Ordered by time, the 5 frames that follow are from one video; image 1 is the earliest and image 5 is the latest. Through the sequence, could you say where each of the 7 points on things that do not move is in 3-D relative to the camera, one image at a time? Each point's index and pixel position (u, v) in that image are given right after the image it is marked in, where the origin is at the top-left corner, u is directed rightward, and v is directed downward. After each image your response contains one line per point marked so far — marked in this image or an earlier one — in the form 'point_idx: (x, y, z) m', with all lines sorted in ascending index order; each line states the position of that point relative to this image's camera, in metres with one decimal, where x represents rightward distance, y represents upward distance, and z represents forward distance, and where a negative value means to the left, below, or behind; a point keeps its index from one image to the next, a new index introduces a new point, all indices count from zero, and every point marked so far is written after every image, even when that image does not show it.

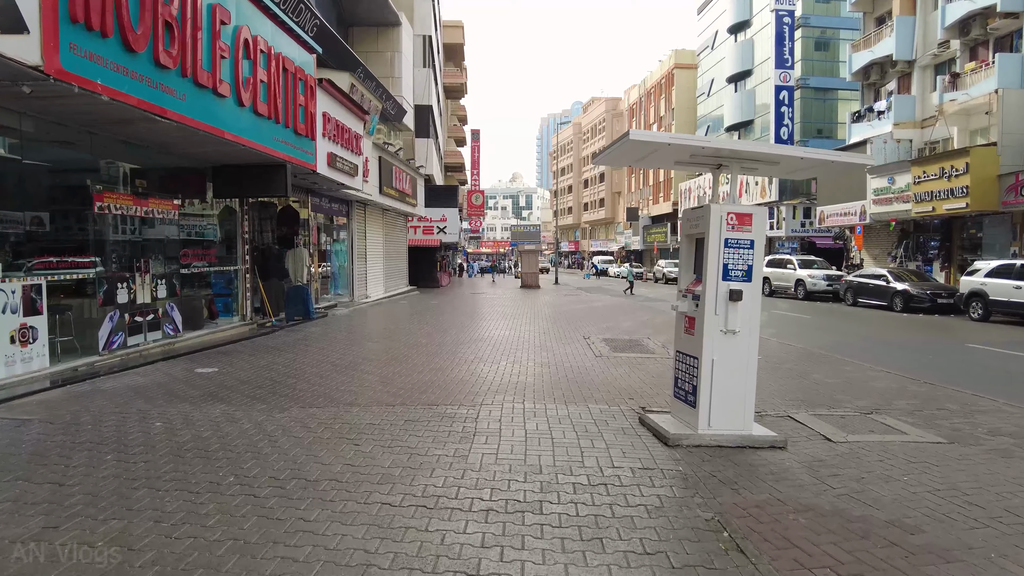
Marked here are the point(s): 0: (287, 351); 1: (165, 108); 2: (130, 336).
0: (-3.6, -1.0, +10.4) m
1: (-4.0, +2.1, +7.5) m
2: (-5.4, -0.7, +9.2) m
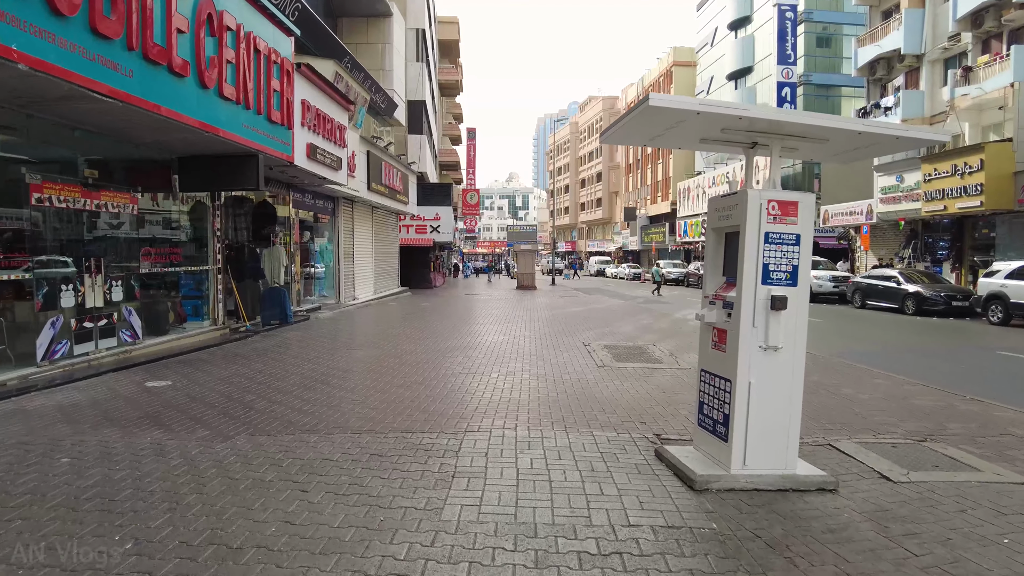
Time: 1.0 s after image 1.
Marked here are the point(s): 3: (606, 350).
0: (-3.7, -1.0, +9.4) m
1: (-4.1, +2.1, +6.5) m
2: (-5.5, -0.7, +8.3) m
3: (+1.5, -1.0, +9.9) m
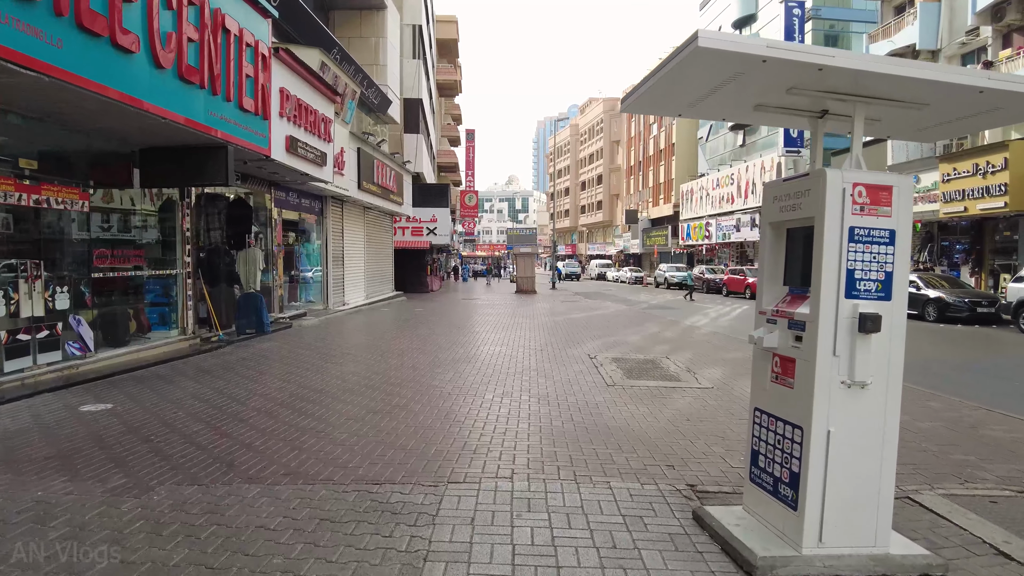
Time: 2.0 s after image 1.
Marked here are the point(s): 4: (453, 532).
0: (-3.8, -1.1, +8.4) m
1: (-4.1, +2.0, +5.5) m
2: (-5.6, -0.8, +7.2) m
3: (+1.4, -1.1, +8.9) m
4: (-0.3, -1.2, +3.2) m
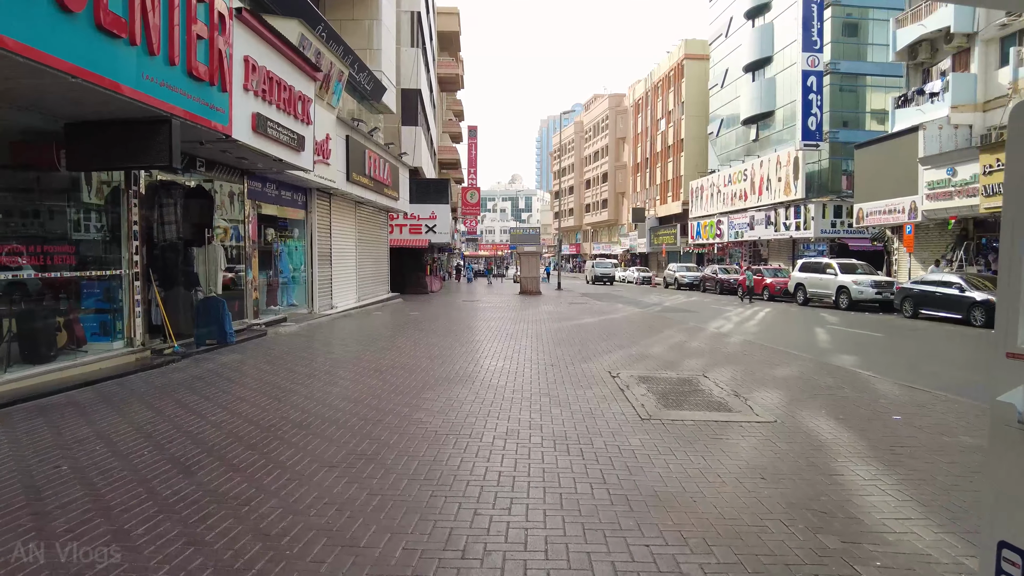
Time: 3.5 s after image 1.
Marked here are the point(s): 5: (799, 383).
0: (-3.7, -1.2, +6.7) m
1: (-4.1, +1.9, +3.9) m
2: (-5.5, -0.8, +5.6) m
3: (+1.5, -1.1, +7.2) m
4: (-0.2, -1.2, +1.6) m
5: (+3.5, -1.2, +8.0) m
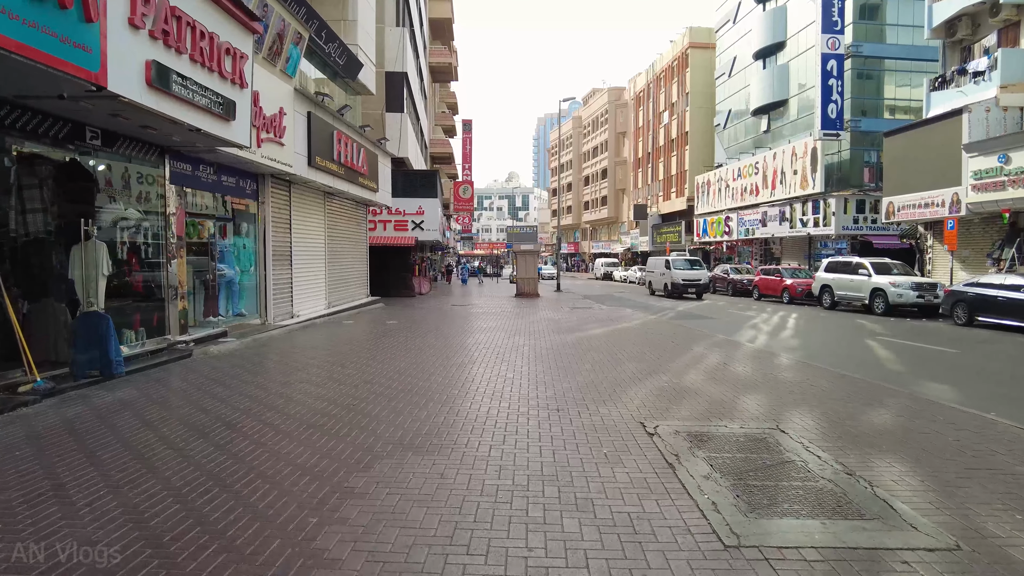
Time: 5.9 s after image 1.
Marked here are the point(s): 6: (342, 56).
0: (-3.8, -1.3, +4.1) m
1: (-4.2, +1.8, +1.3) m
2: (-5.6, -1.0, +3.0) m
3: (+1.4, -1.2, +4.7) m
4: (-0.3, -1.4, -1.0) m
5: (+3.4, -1.3, +5.4) m
6: (-4.3, +5.9, +16.2) m
